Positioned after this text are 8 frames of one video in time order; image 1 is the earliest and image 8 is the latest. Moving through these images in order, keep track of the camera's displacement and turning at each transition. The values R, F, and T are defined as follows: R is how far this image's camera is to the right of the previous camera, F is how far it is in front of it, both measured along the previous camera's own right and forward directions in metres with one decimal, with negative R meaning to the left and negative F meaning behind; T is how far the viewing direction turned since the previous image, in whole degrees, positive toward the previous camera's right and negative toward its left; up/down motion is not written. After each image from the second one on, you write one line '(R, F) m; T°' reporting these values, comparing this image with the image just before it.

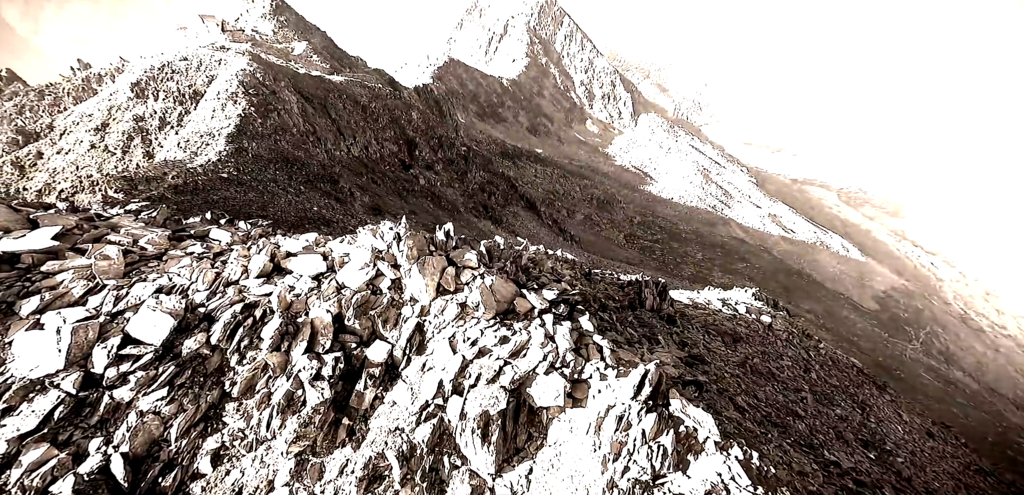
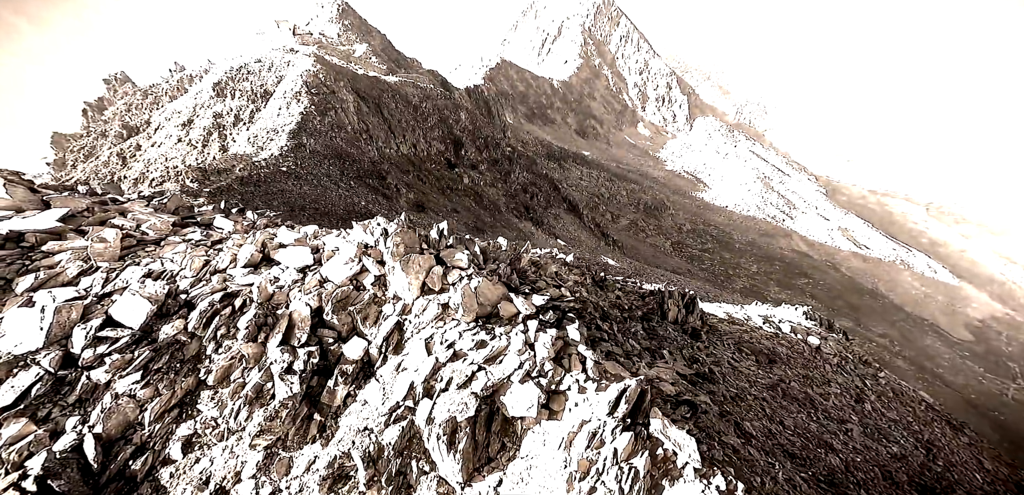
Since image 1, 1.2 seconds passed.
(+1.4, +0.6) m; -6°
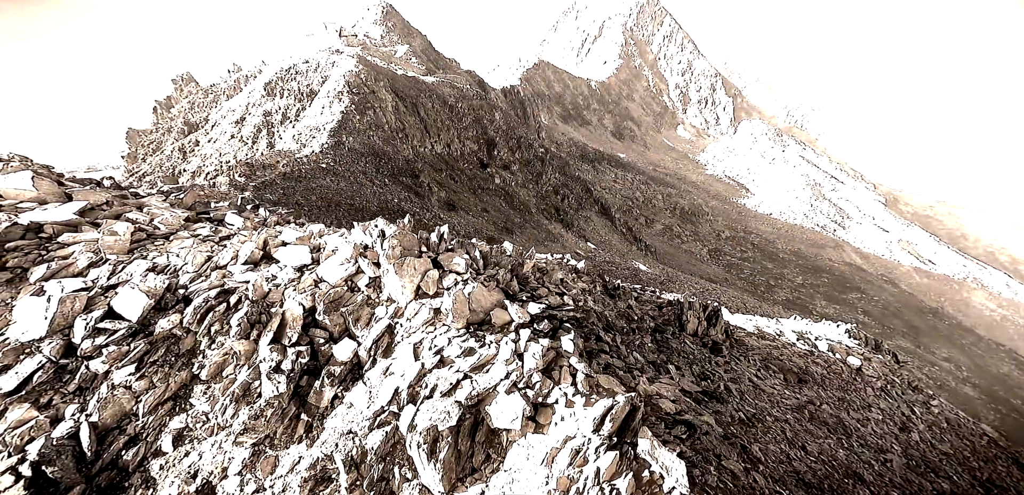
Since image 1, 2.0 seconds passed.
(+0.9, +0.3) m; -4°
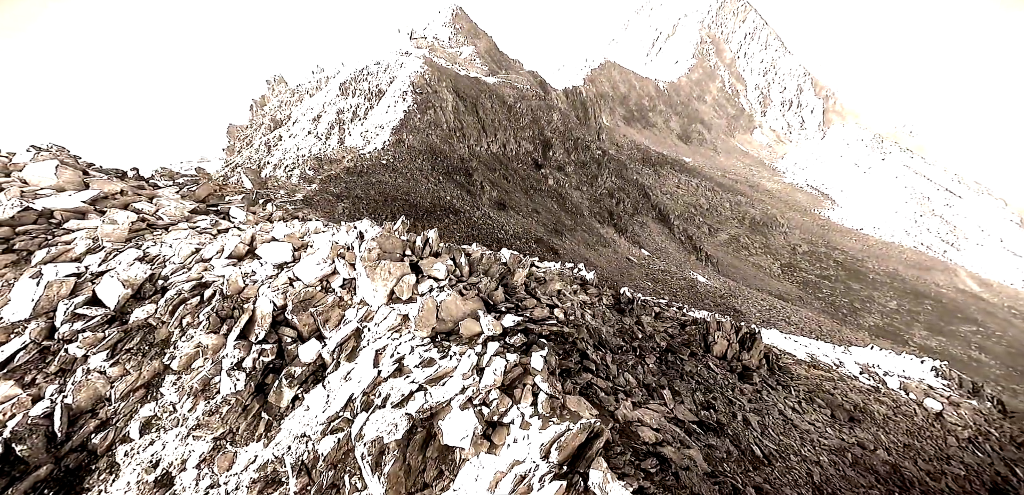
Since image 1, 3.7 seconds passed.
(+1.8, +0.8) m; -8°
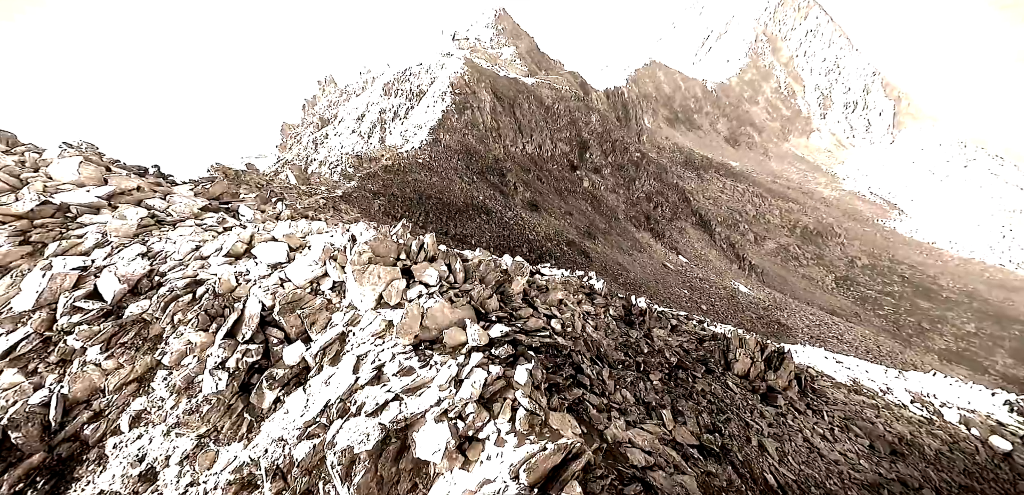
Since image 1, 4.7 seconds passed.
(+1.0, +0.5) m; -5°
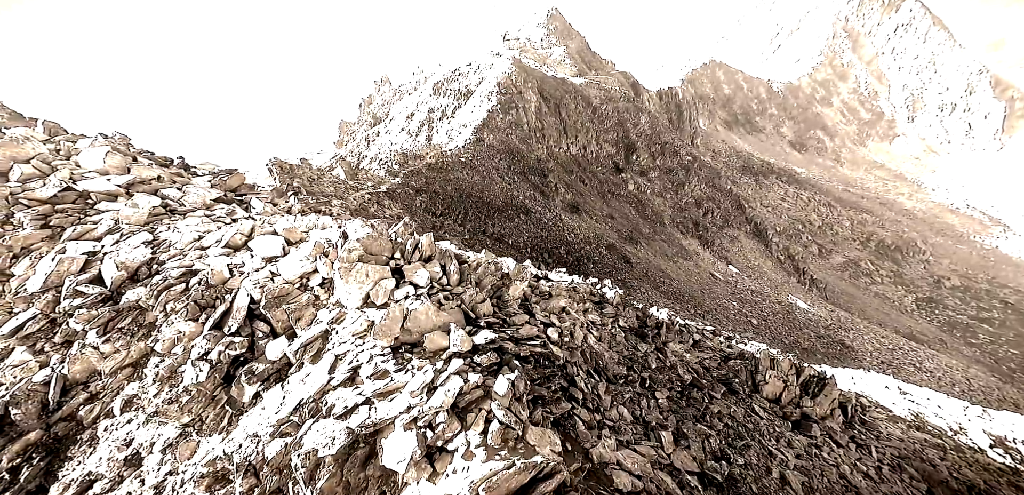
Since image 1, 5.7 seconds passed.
(+1.1, +0.6) m; -6°
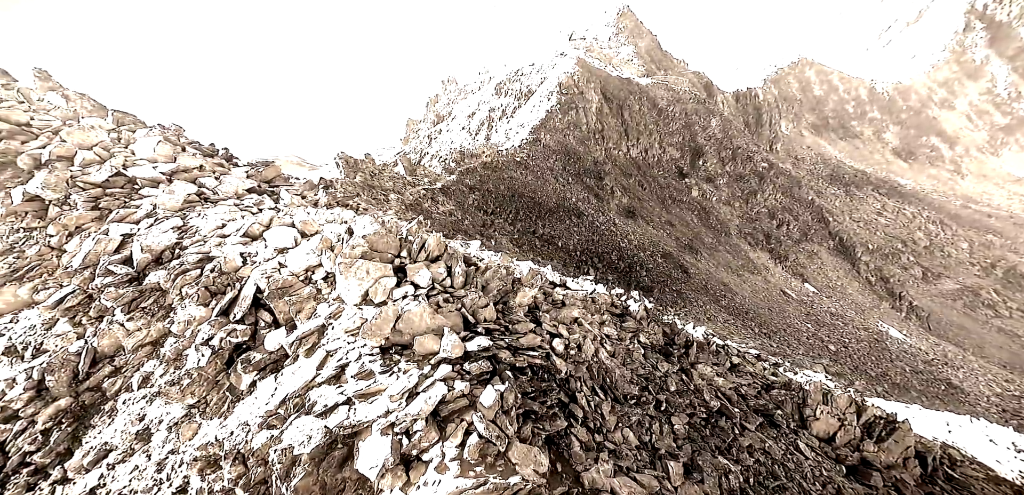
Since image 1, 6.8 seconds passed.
(+1.2, +0.6) m; -8°
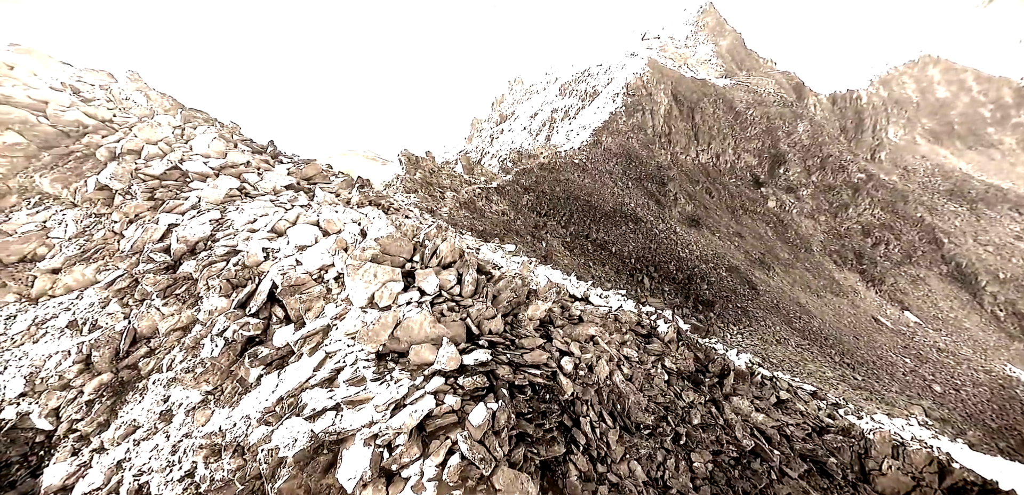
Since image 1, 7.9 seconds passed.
(+1.1, +0.6) m; -8°
